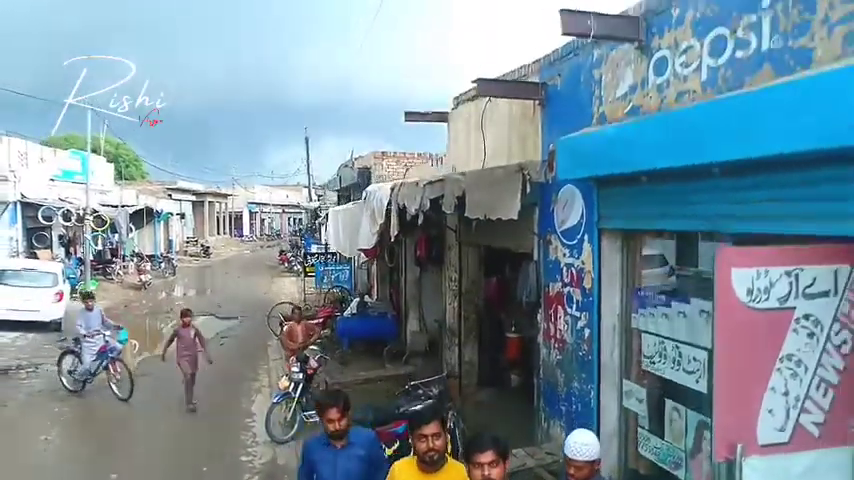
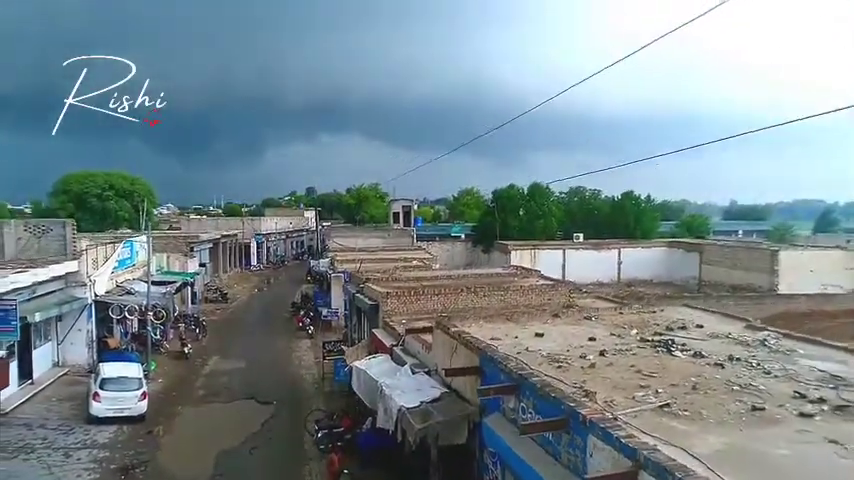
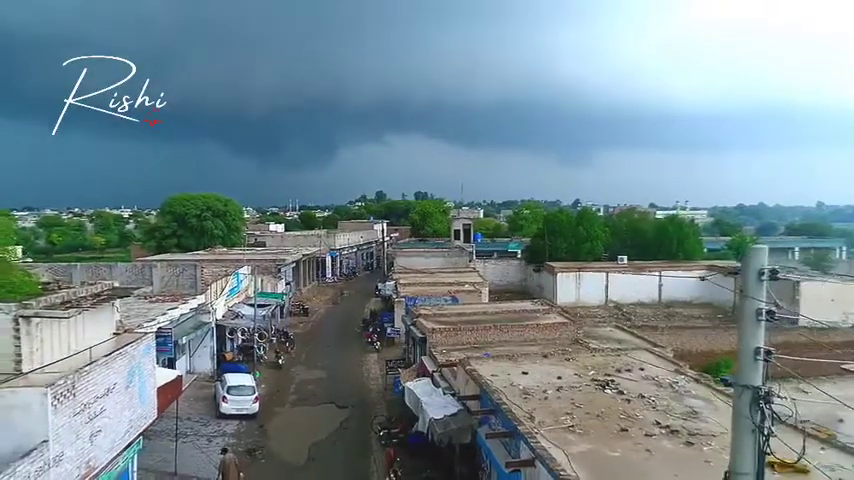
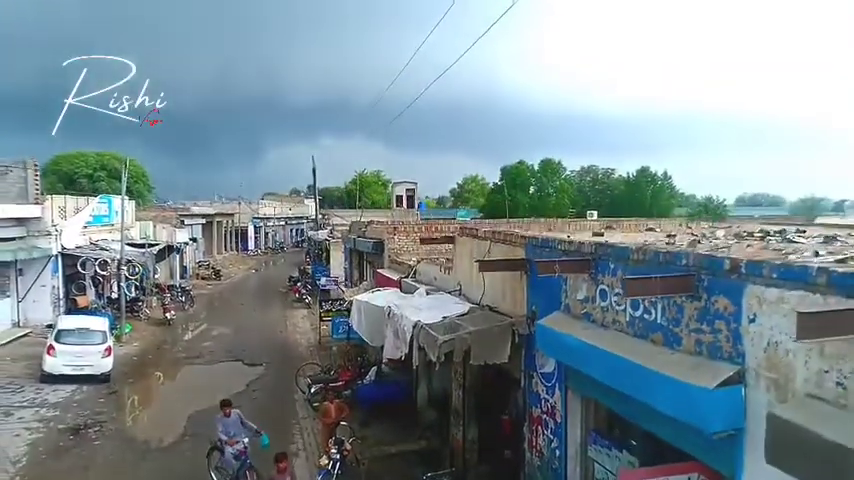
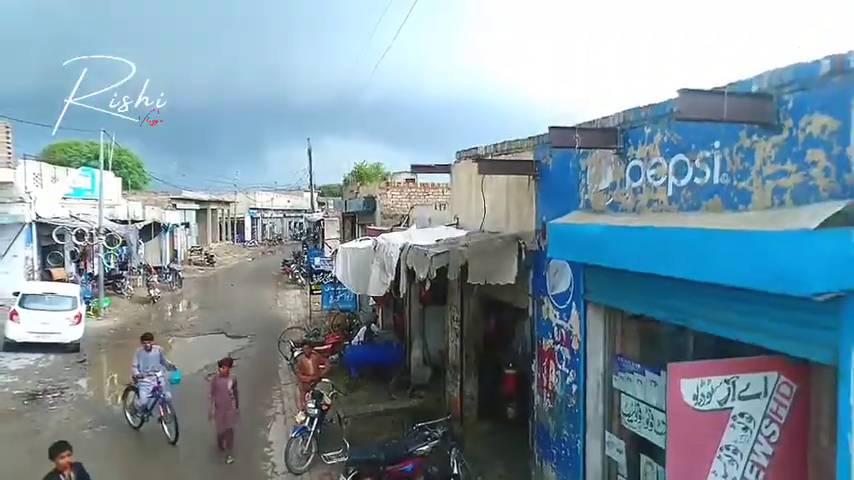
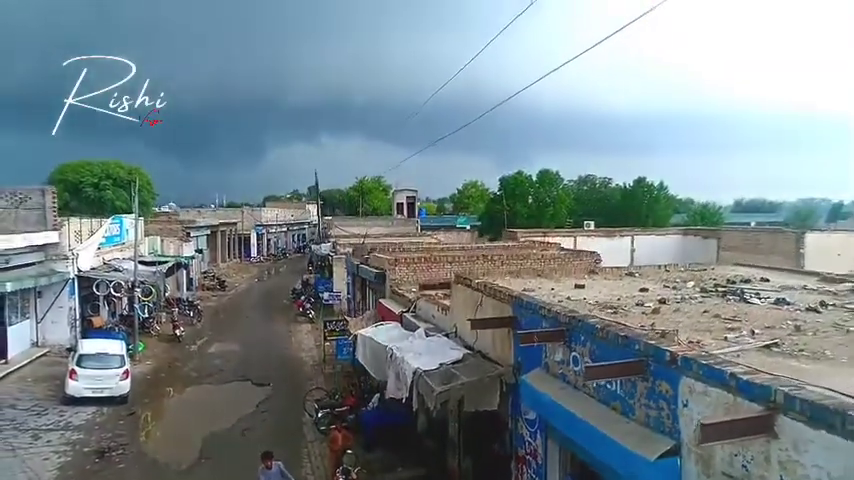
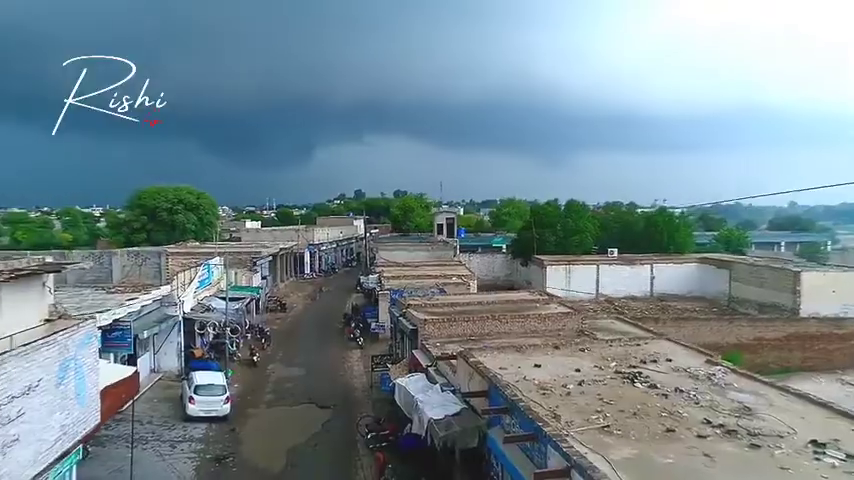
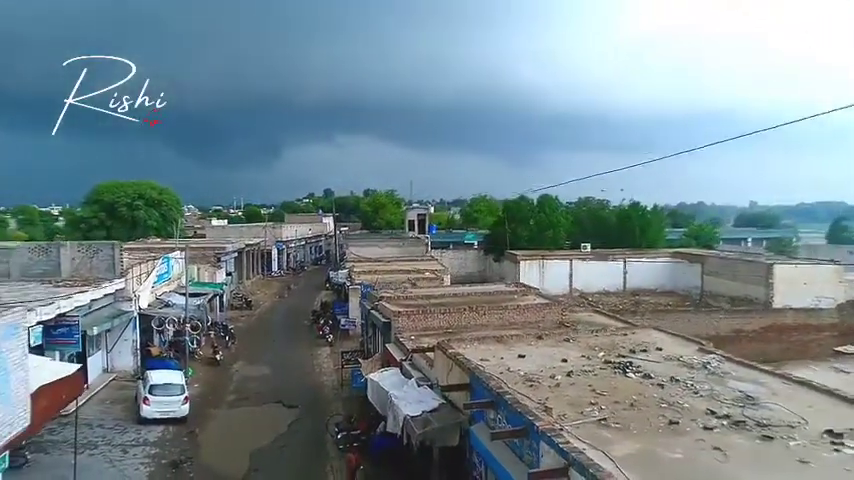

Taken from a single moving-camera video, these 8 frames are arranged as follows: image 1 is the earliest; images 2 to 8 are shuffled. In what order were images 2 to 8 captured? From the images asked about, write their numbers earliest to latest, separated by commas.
5, 4, 6, 2, 8, 7, 3
